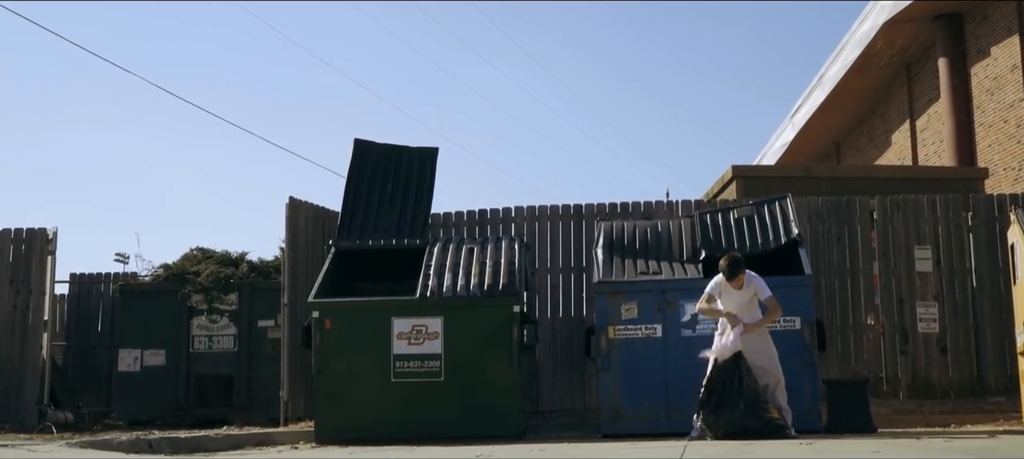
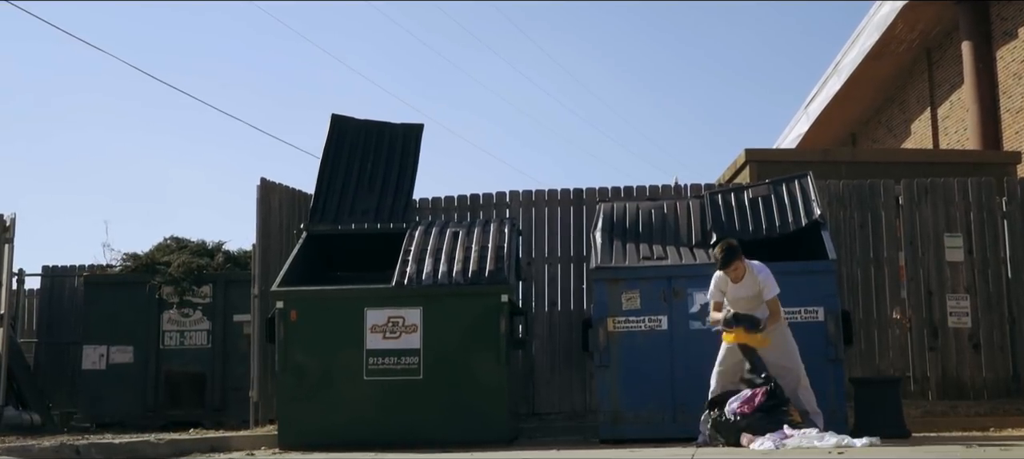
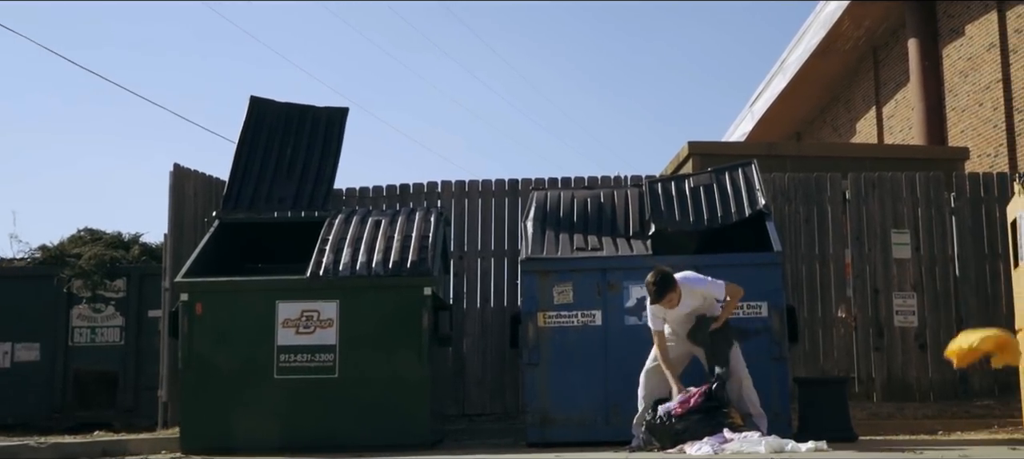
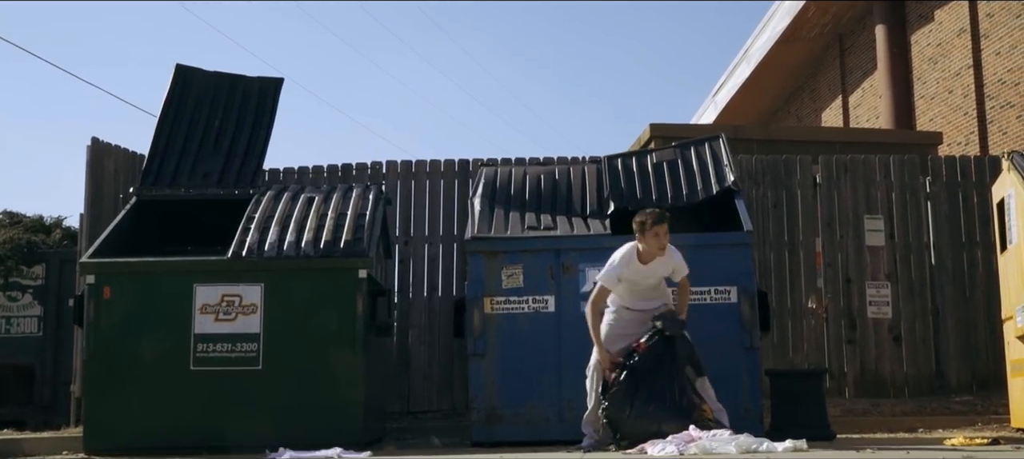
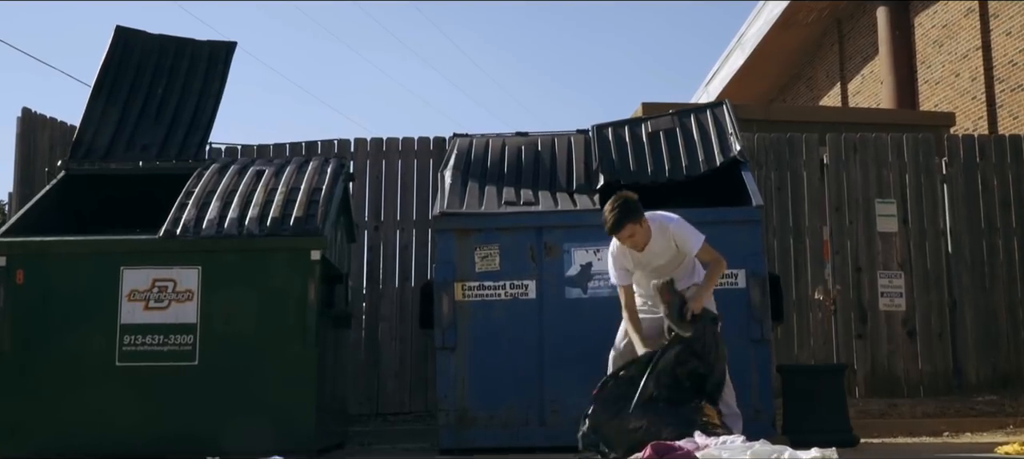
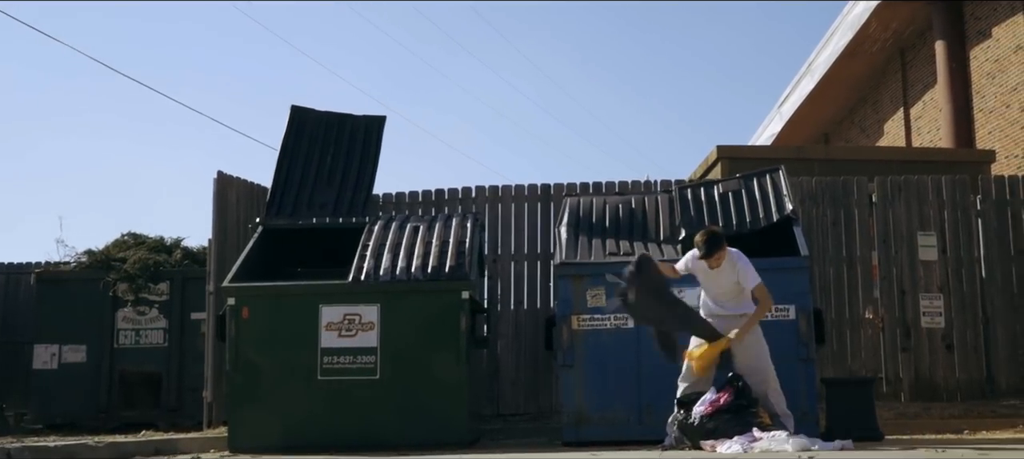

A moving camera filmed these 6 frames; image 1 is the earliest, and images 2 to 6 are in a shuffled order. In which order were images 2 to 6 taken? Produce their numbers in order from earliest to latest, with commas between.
2, 6, 3, 4, 5
